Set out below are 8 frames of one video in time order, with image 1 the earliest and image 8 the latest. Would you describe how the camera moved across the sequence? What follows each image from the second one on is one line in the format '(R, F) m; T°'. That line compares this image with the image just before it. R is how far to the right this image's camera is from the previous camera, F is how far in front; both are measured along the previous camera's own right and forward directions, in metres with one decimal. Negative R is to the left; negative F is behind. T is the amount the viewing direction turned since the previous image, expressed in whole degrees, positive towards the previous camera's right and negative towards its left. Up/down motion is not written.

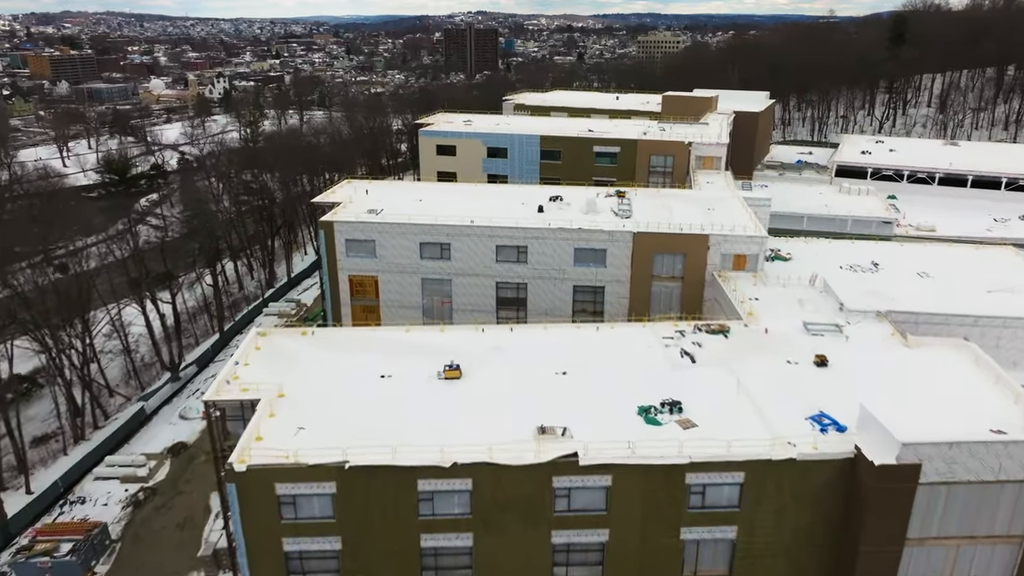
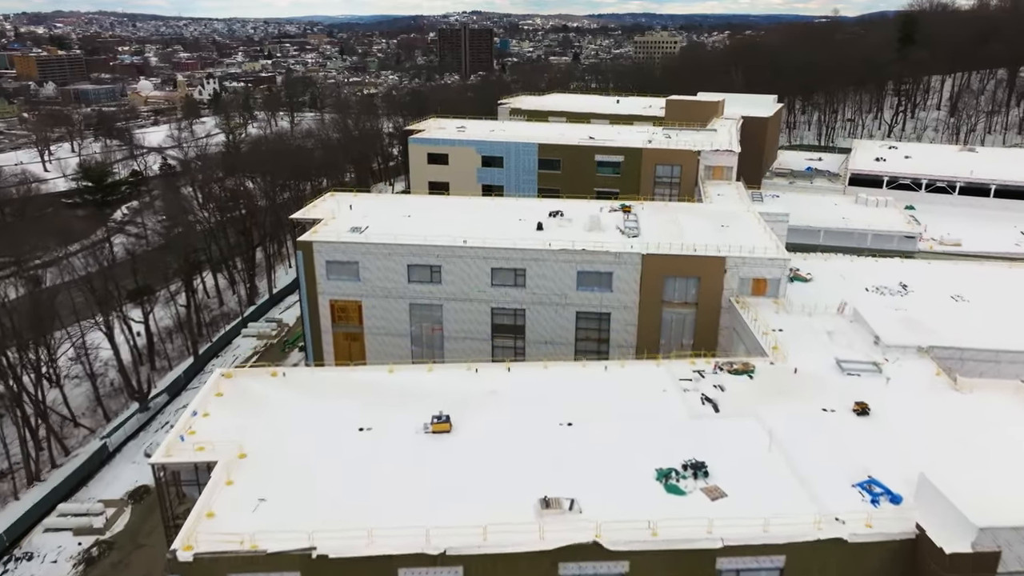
(-0.1, +3.7) m; 0°
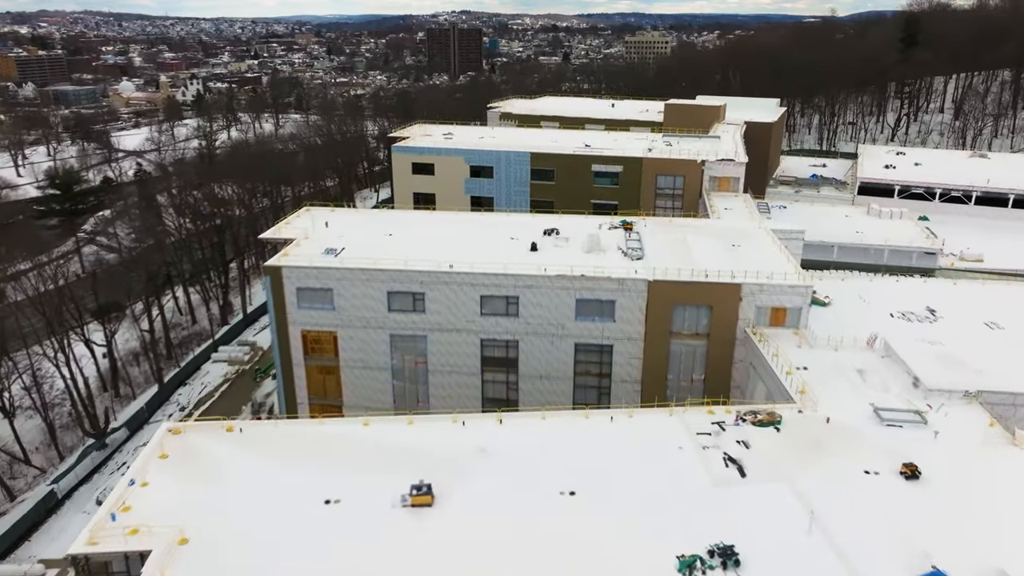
(0.0, +3.7) m; +1°
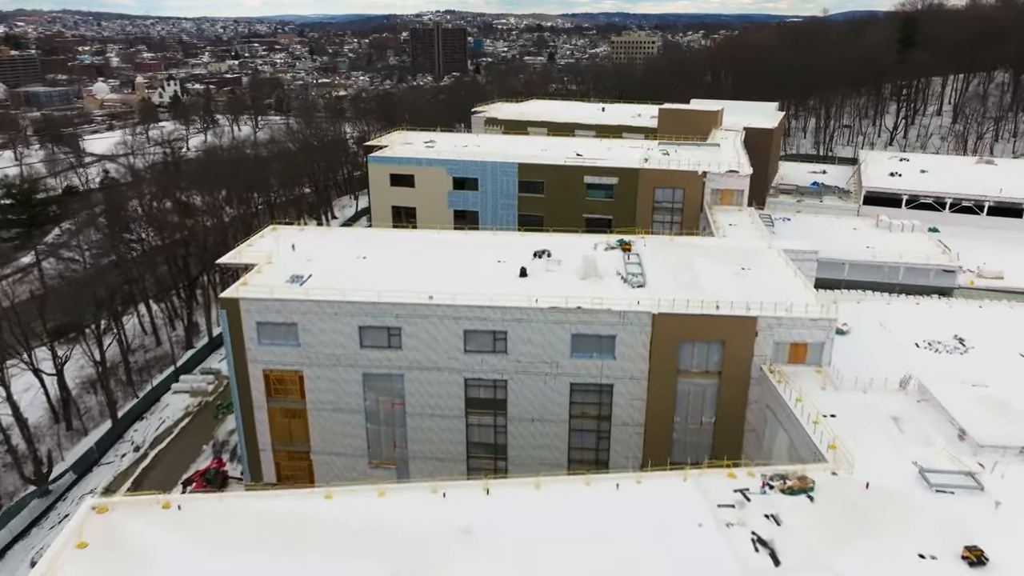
(0.0, +3.7) m; +1°
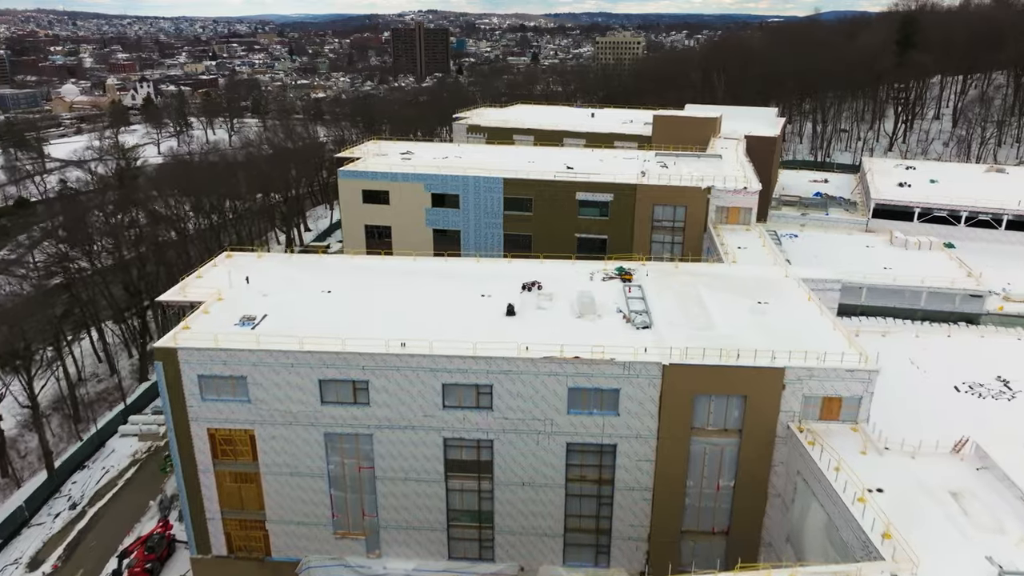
(0.0, +4.3) m; +1°
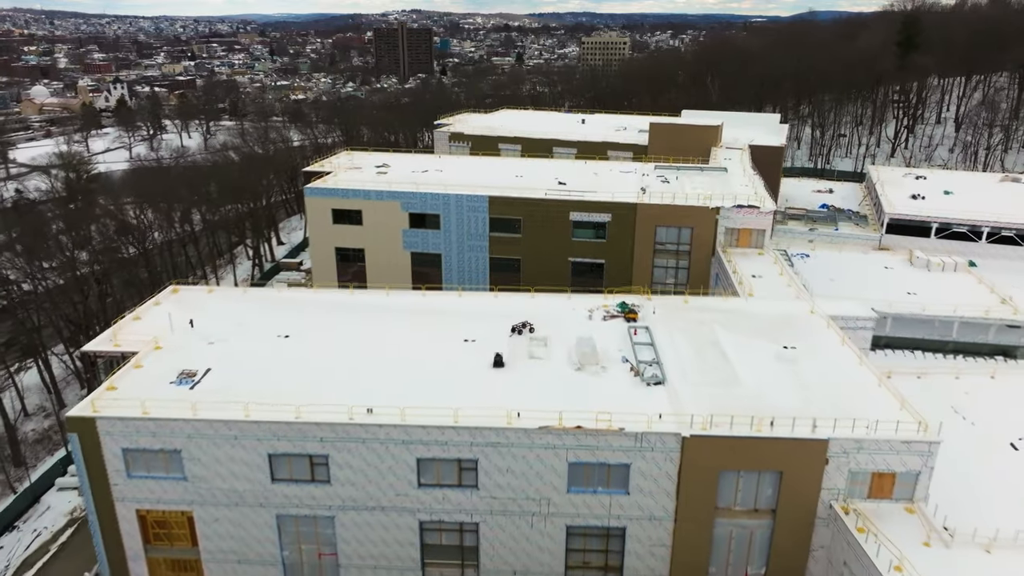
(-0.1, +4.2) m; +1°
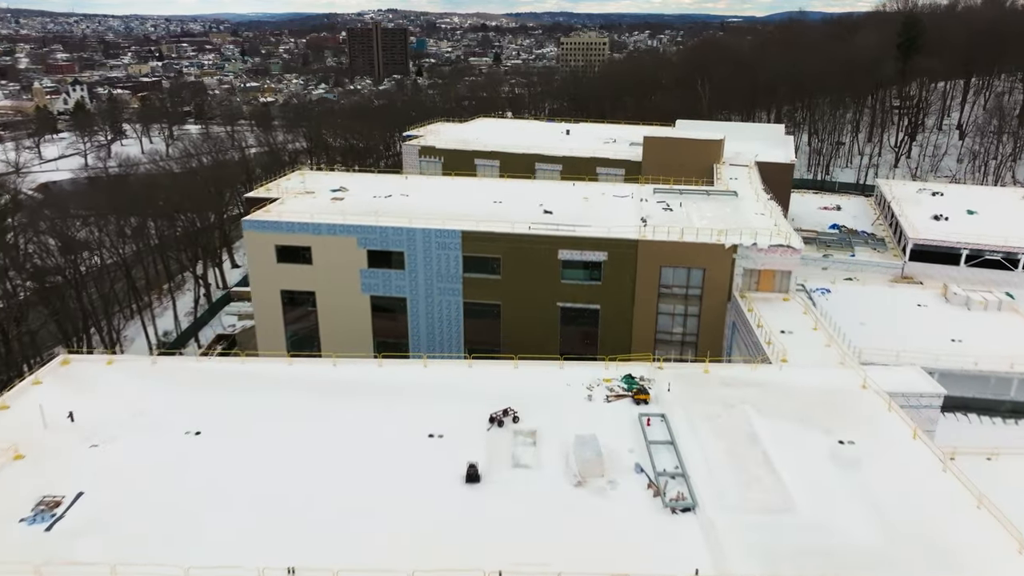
(+0.1, +6.1) m; +2°
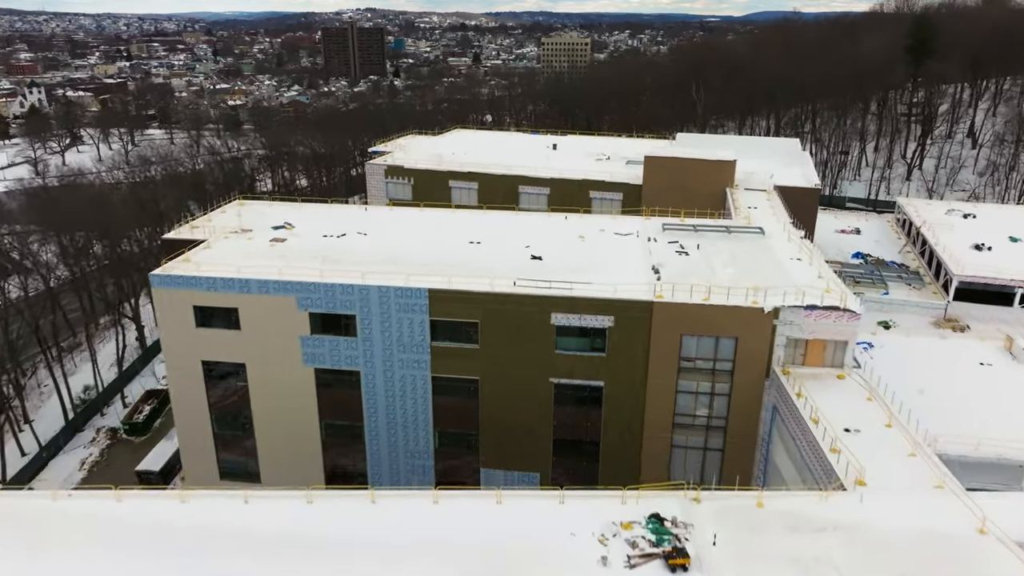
(+0.1, +6.8) m; +1°
